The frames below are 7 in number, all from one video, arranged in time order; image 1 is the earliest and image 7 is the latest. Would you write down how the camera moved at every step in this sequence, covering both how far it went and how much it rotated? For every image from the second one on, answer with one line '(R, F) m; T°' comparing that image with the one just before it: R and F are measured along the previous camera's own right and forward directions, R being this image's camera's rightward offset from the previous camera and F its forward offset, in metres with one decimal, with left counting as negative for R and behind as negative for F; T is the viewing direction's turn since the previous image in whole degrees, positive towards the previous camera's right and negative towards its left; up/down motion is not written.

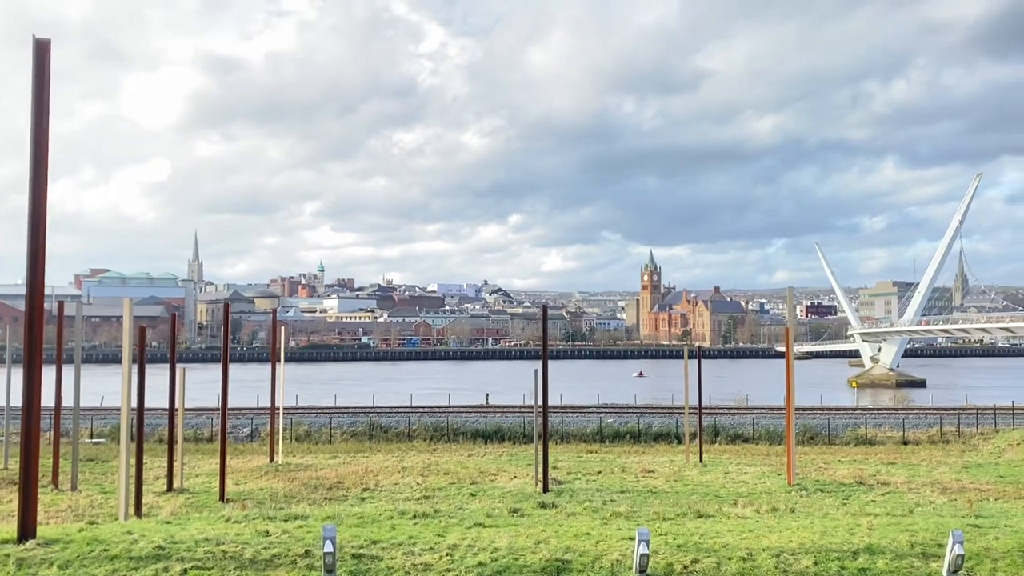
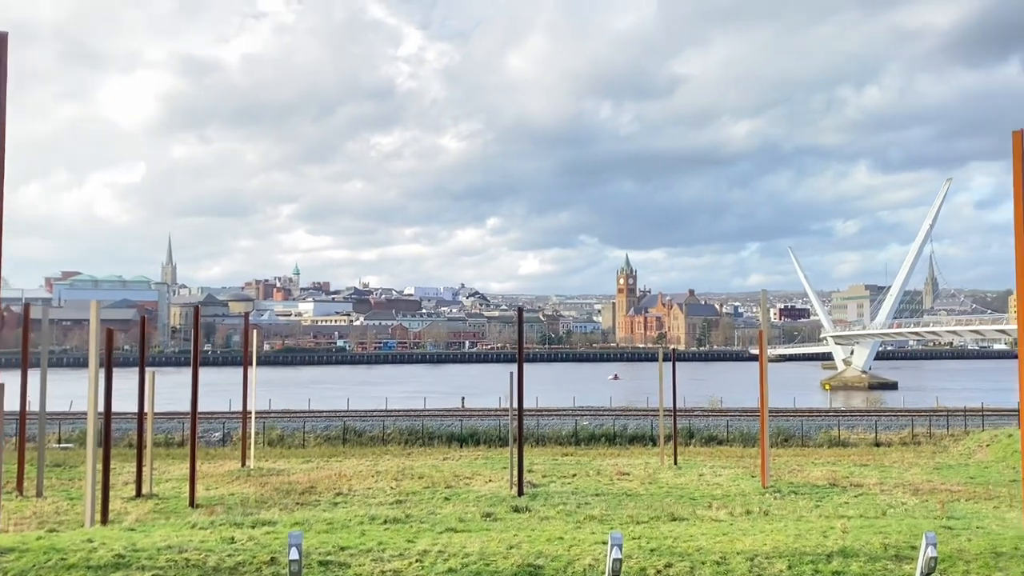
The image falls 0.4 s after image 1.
(0.0, +0.1) m; +2°
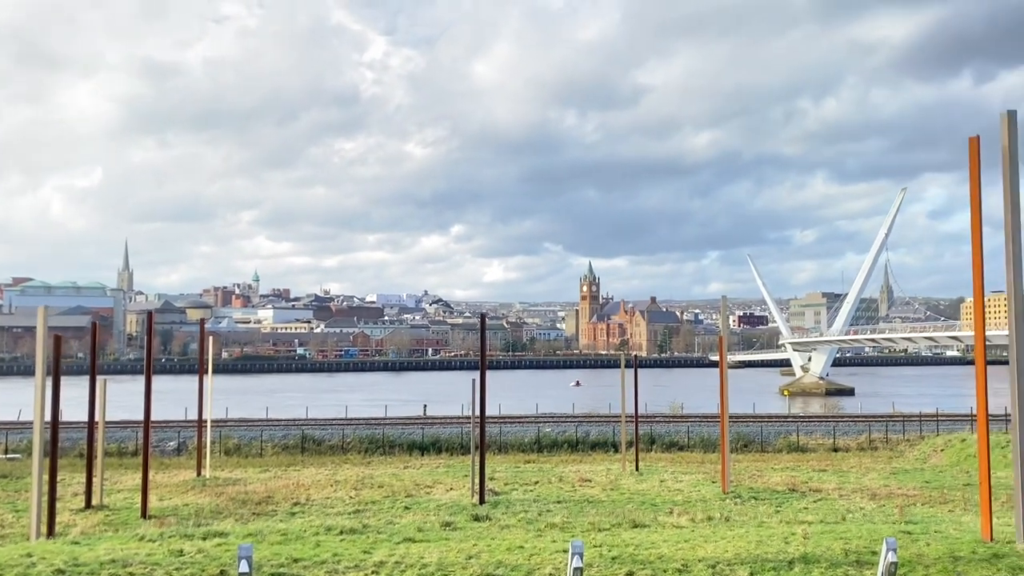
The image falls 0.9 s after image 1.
(0.0, +0.1) m; +2°
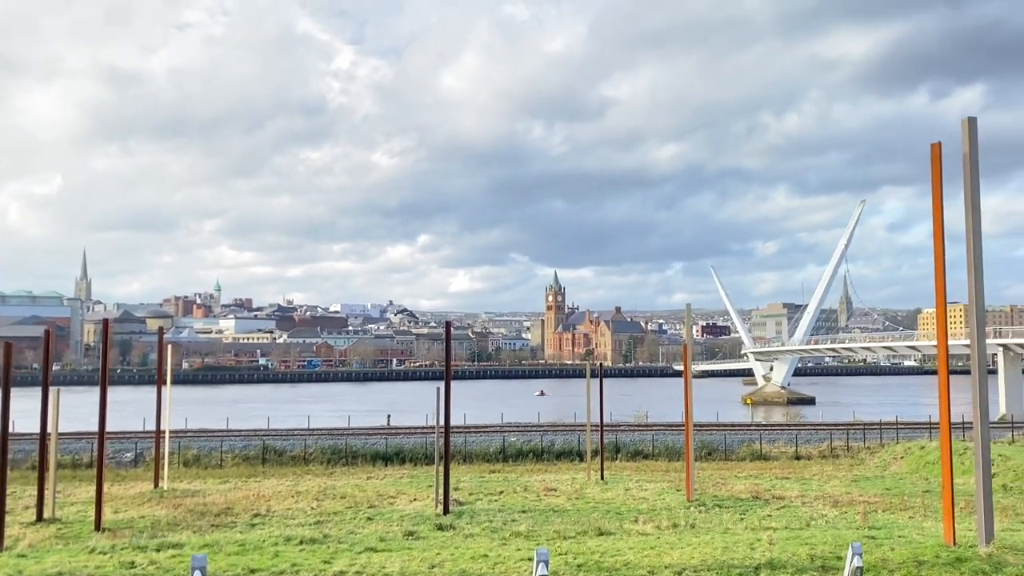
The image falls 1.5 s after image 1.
(0.0, +0.1) m; +2°
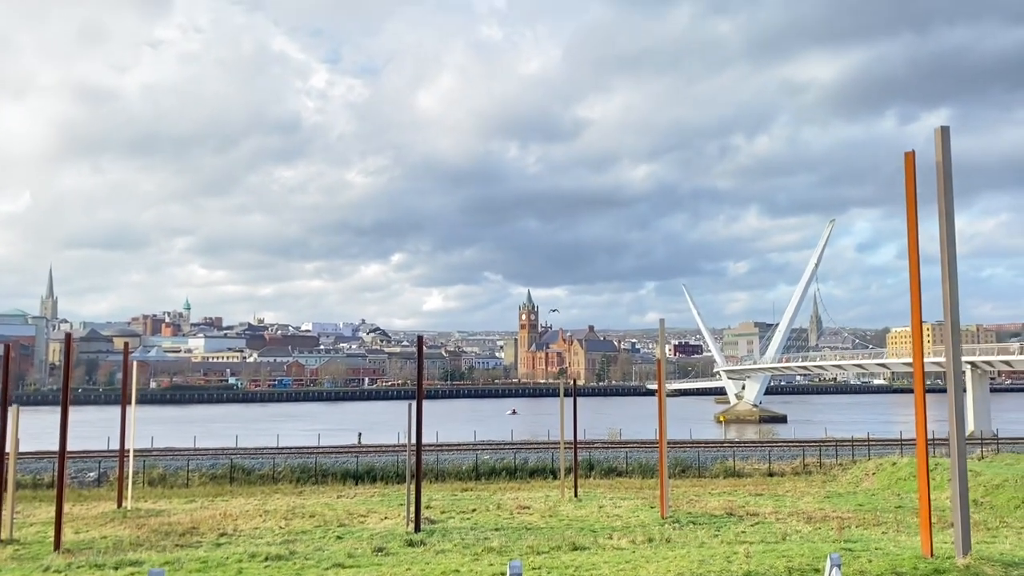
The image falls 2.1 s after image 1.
(0.0, +0.2) m; +2°
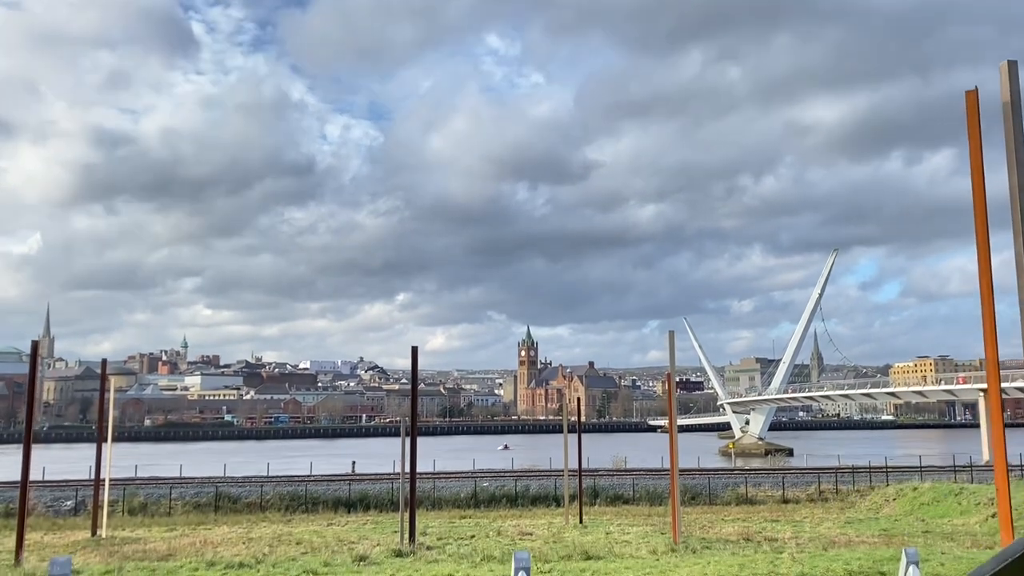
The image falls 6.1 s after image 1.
(0.0, +1.1) m; 0°
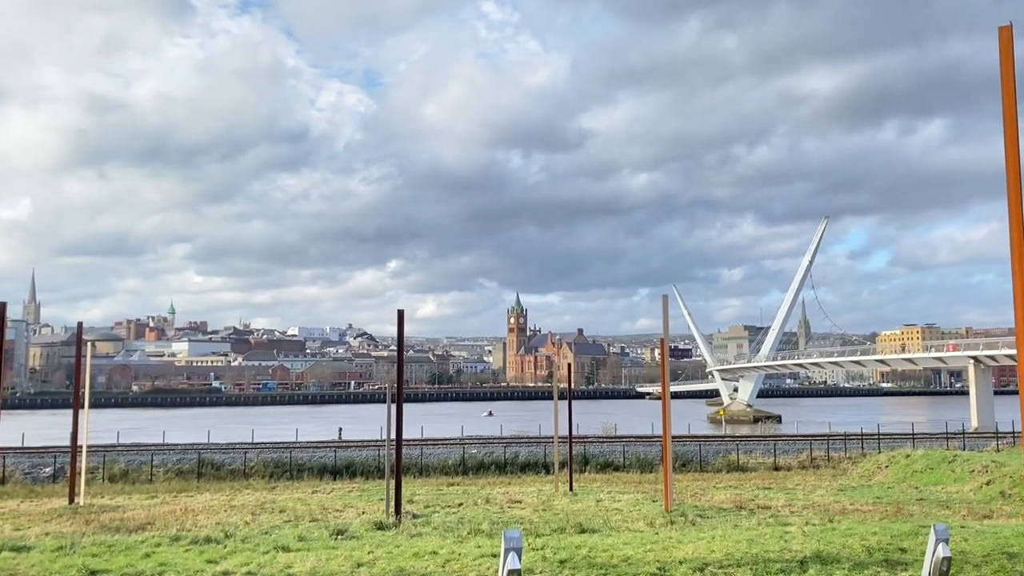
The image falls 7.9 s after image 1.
(0.0, +0.6) m; +1°
